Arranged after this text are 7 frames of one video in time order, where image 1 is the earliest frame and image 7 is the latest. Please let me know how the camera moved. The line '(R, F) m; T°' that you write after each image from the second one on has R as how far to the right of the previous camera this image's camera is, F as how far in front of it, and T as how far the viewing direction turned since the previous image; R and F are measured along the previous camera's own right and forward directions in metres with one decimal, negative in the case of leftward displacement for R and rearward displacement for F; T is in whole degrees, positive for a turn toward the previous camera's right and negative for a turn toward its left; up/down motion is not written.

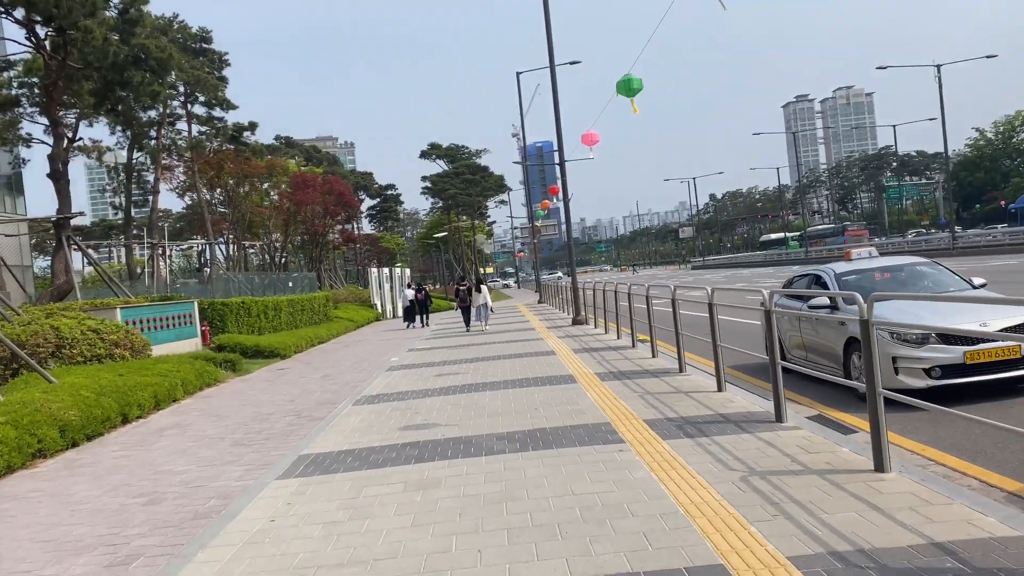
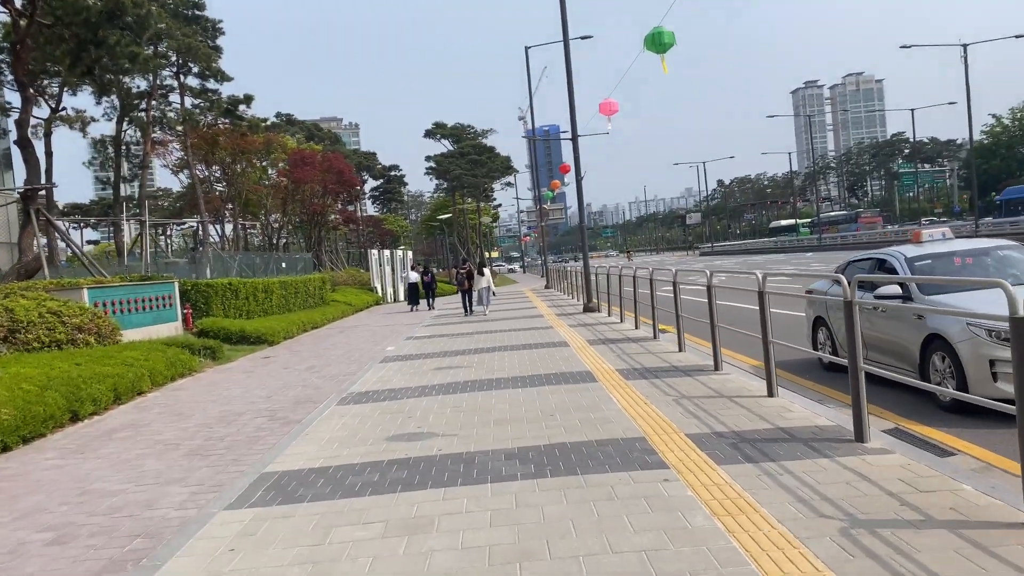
(-0.1, +1.6) m; 0°
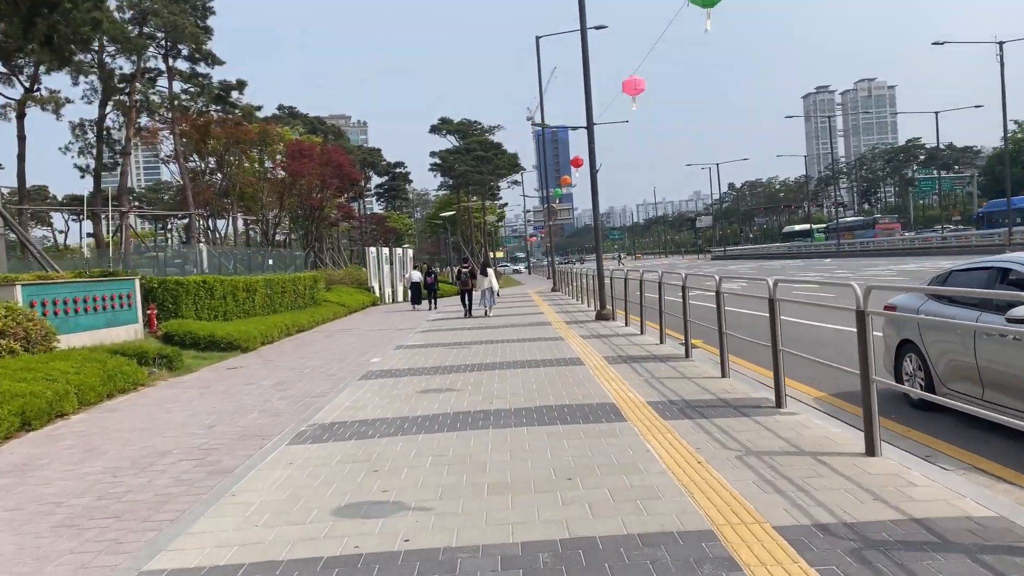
(0.0, +2.2) m; 0°
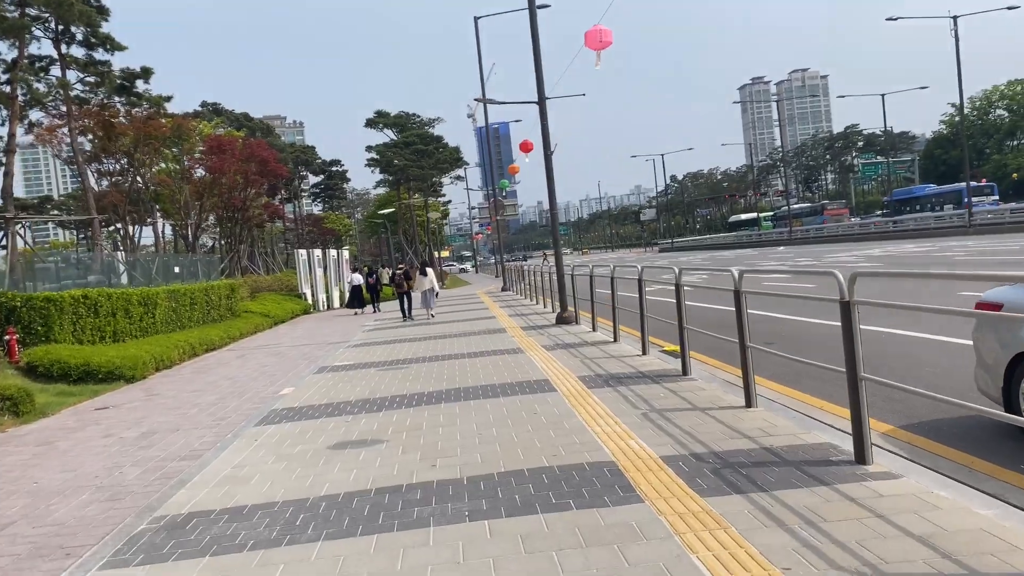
(0.0, +2.8) m; +4°
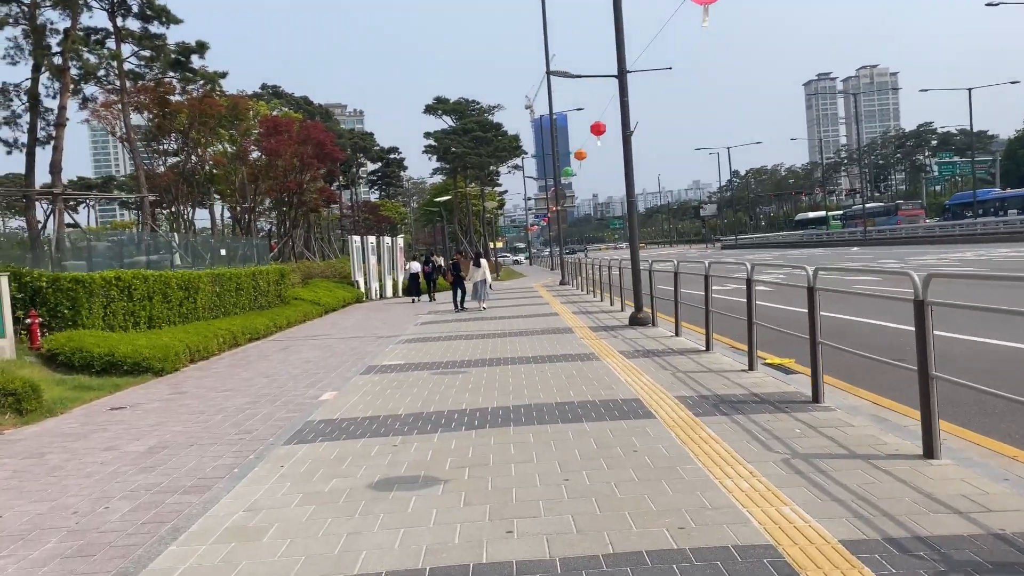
(-0.3, +1.8) m; -4°
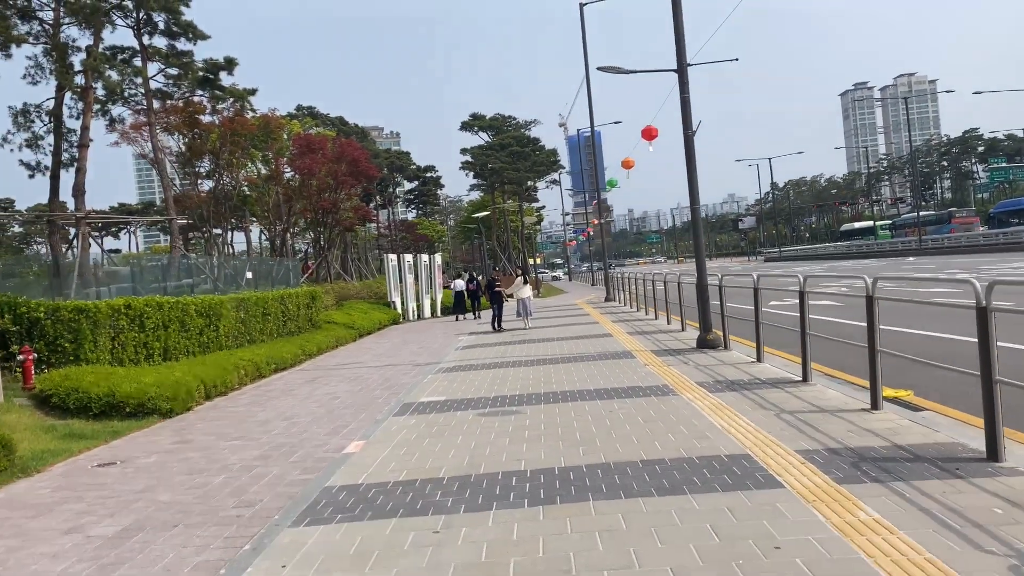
(-0.2, +1.7) m; -3°
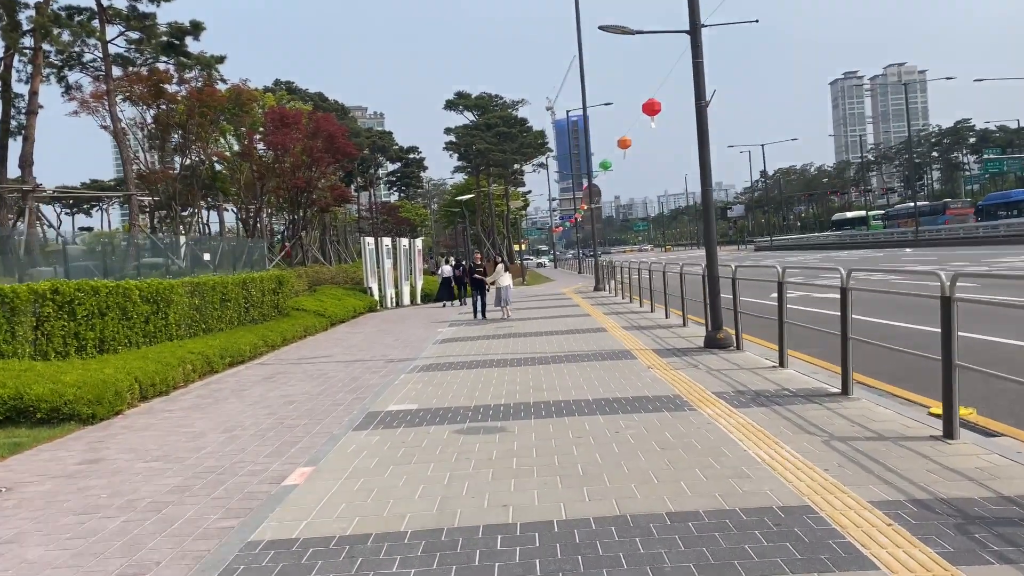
(0.0, +1.6) m; +1°
